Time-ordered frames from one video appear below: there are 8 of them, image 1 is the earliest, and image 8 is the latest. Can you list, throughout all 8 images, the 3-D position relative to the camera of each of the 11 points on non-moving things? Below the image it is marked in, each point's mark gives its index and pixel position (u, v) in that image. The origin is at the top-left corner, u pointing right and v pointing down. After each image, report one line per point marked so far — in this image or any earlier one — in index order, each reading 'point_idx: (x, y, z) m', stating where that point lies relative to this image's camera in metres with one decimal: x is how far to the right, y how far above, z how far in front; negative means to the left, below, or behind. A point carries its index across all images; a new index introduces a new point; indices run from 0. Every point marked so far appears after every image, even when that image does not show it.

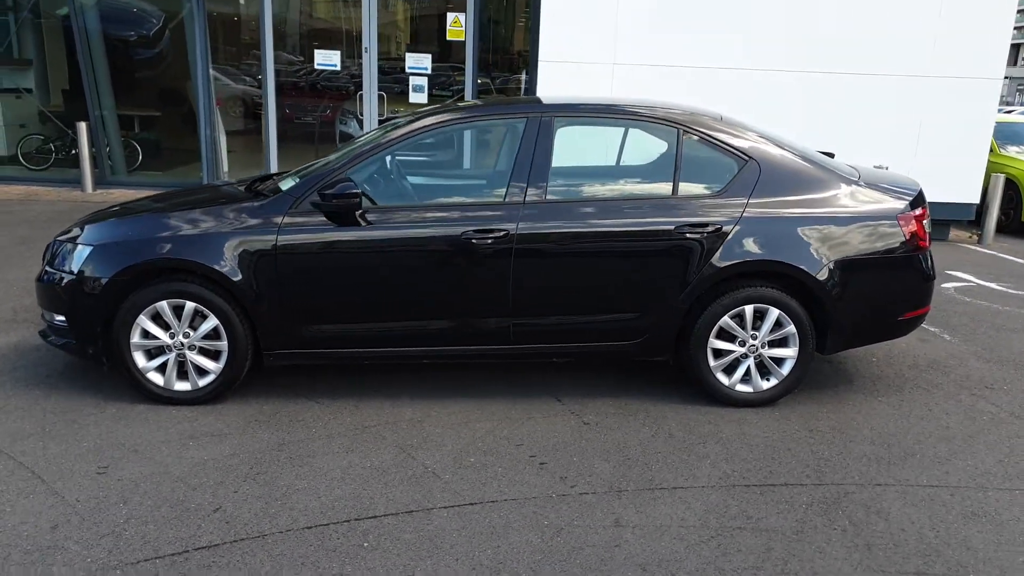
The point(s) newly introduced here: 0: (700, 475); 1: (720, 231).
0: (+0.9, -0.9, +3.6) m
1: (+1.1, +0.3, +4.3) m
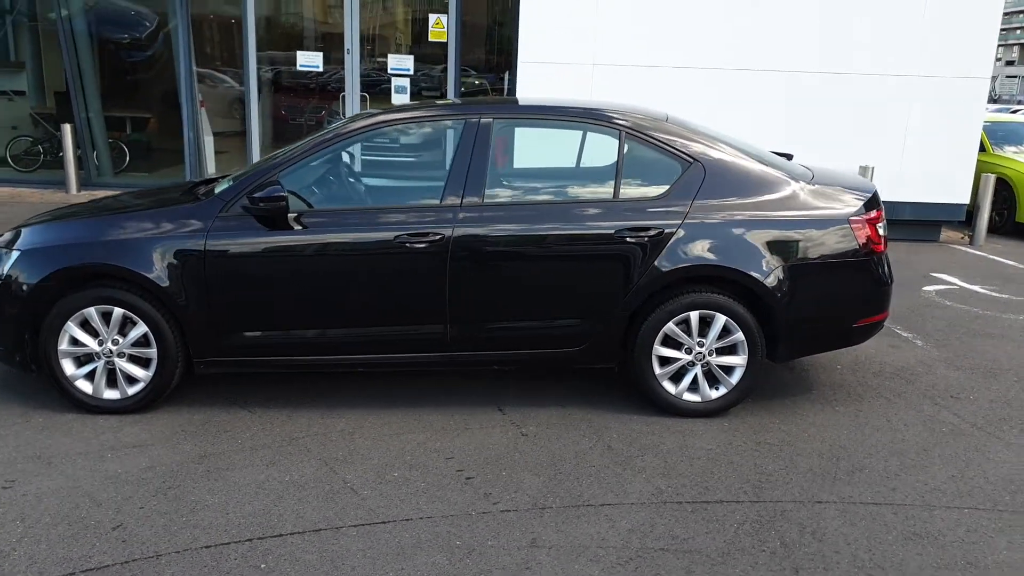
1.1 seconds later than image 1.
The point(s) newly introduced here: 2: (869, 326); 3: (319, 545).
0: (+0.5, -0.9, +3.5) m
1: (+0.8, +0.3, +4.1) m
2: (+2.0, -0.2, +4.4) m
3: (-0.8, -1.0, +3.0) m
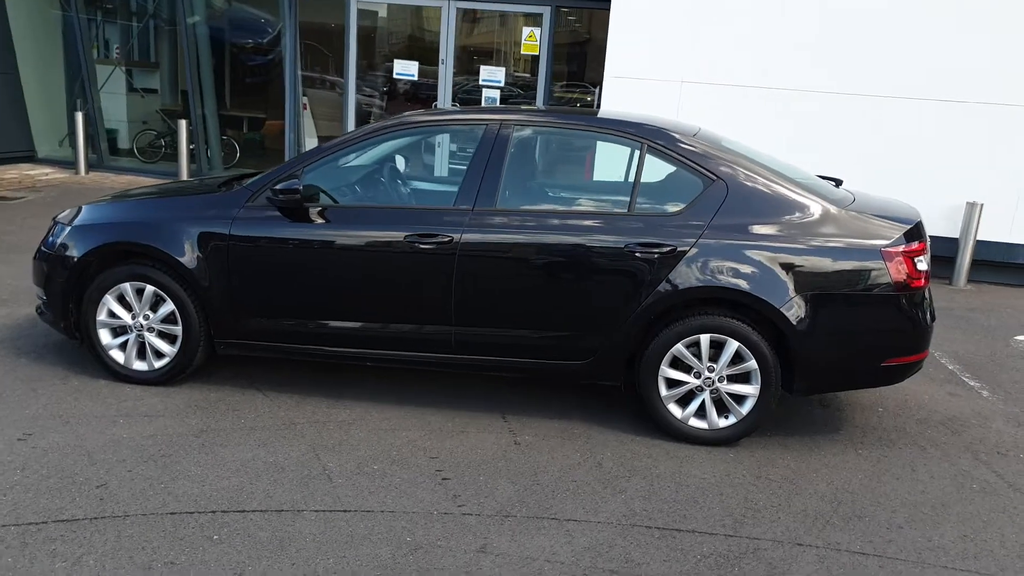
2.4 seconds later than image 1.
0: (+0.4, -1.0, +3.4) m
1: (+0.8, +0.2, +4.0) m
2: (+2.0, -0.4, +4.1) m
3: (-1.0, -0.9, +3.1) m
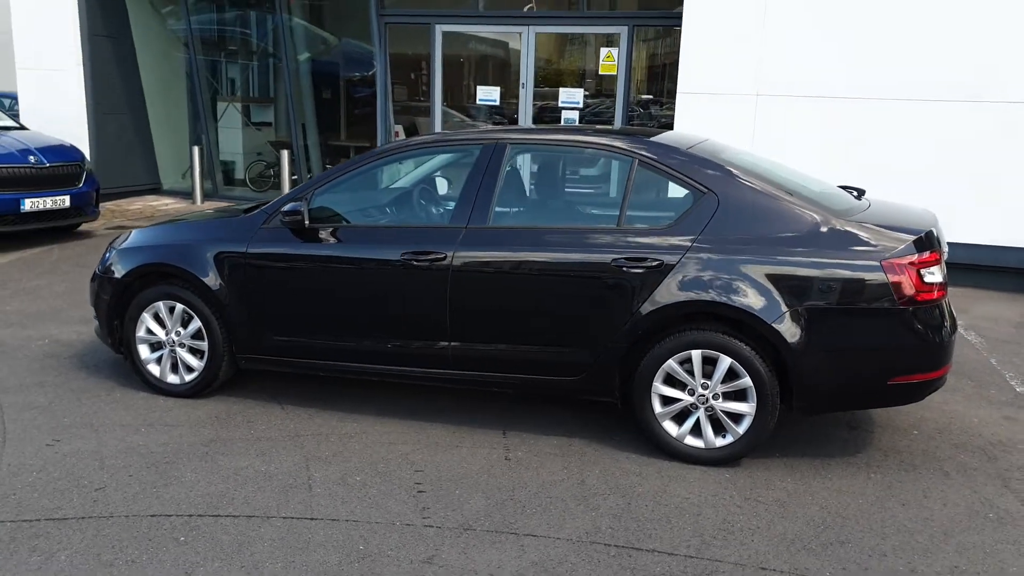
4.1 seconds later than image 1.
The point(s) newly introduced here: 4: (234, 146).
0: (+0.2, -1.0, +3.4) m
1: (+0.8, +0.1, +4.0) m
2: (+2.0, -0.5, +3.8) m
3: (-1.1, -1.0, +3.2) m
4: (-4.8, +2.5, +13.5) m
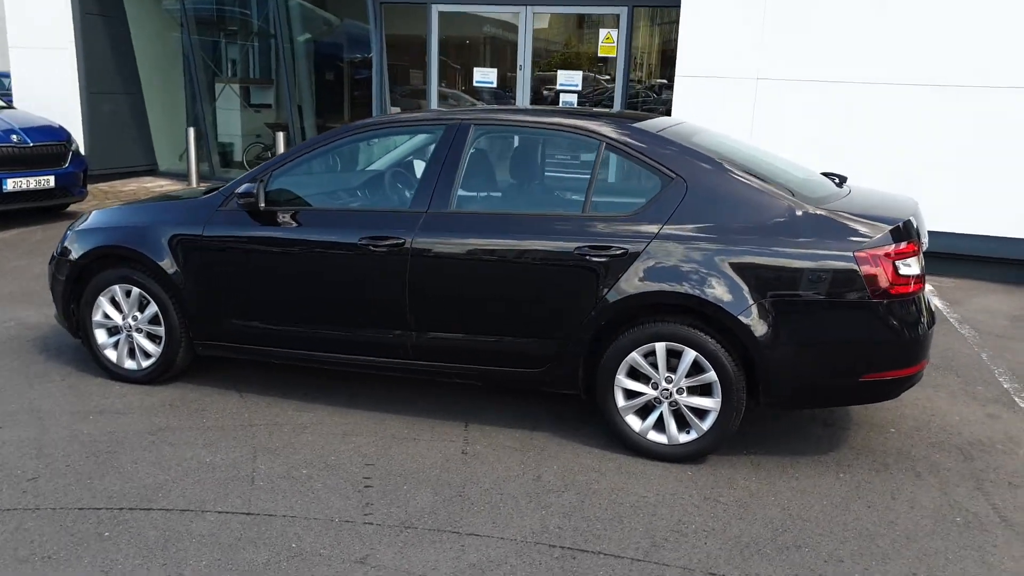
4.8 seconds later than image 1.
0: (0.0, -1.0, +3.2) m
1: (+0.6, +0.2, +3.8) m
2: (+1.7, -0.5, +3.7) m
3: (-1.4, -0.9, +3.1) m
4: (-4.9, +2.8, +13.3) m
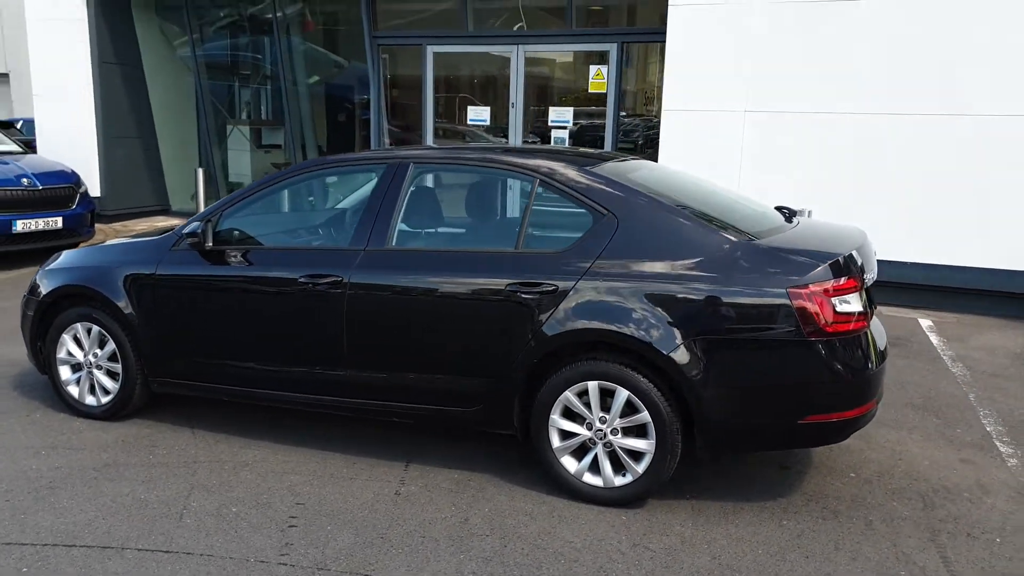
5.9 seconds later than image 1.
0: (-0.3, -1.2, +3.2) m
1: (+0.2, 0.0, +3.8) m
2: (+1.4, -0.6, +3.6) m
3: (-1.7, -1.1, +3.1) m
4: (-4.8, +2.1, +13.7) m
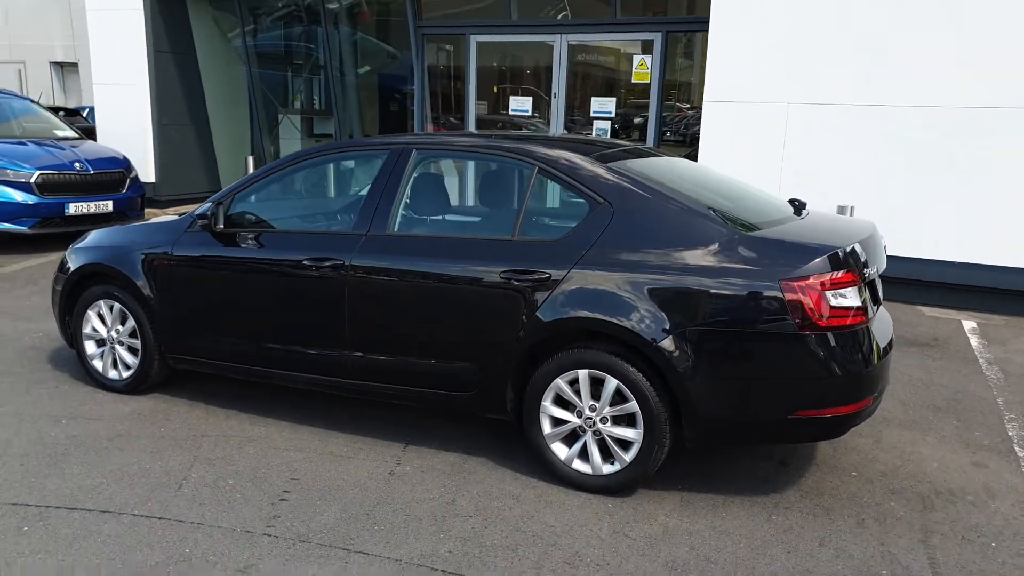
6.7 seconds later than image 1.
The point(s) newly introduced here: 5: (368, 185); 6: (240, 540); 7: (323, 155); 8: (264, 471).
0: (-0.4, -1.1, +3.2) m
1: (+0.2, 0.0, +3.8) m
2: (+1.3, -0.6, +3.5) m
3: (-1.8, -1.0, +3.3) m
4: (-4.0, +2.4, +14.0) m
5: (-0.8, +0.6, +4.4) m
6: (-1.1, -1.1, +3.2) m
7: (-1.1, +0.8, +4.5) m
8: (-1.3, -0.9, +3.9) m
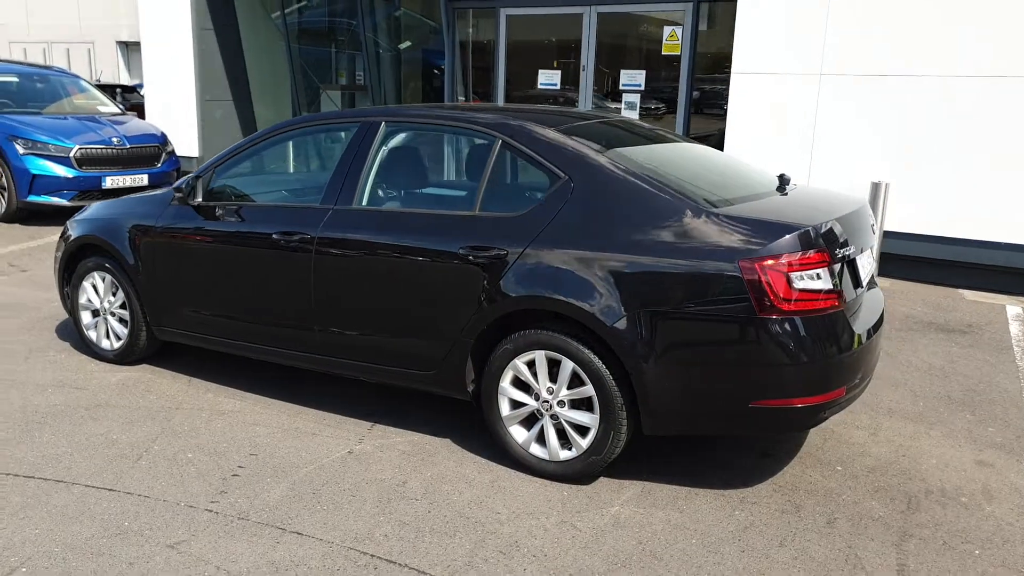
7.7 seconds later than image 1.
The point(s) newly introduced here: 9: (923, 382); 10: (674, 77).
0: (-0.7, -1.0, +3.2) m
1: (0.0, +0.1, +3.7) m
2: (+1.1, -0.5, +3.3) m
3: (-2.1, -0.9, +3.4) m
4: (-3.3, +2.9, +14.1) m
5: (-1.0, +0.7, +4.3) m
6: (-1.4, -1.0, +3.2) m
7: (-1.2, +0.9, +4.5) m
8: (-1.4, -0.8, +3.9) m
9: (+2.8, -0.6, +5.2) m
10: (+2.1, +2.7, +10.0) m
